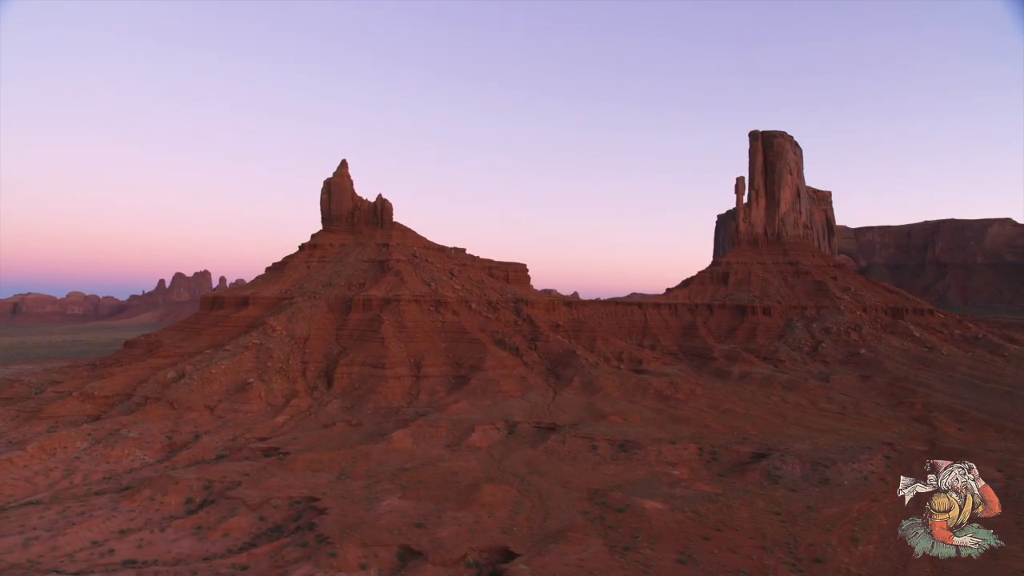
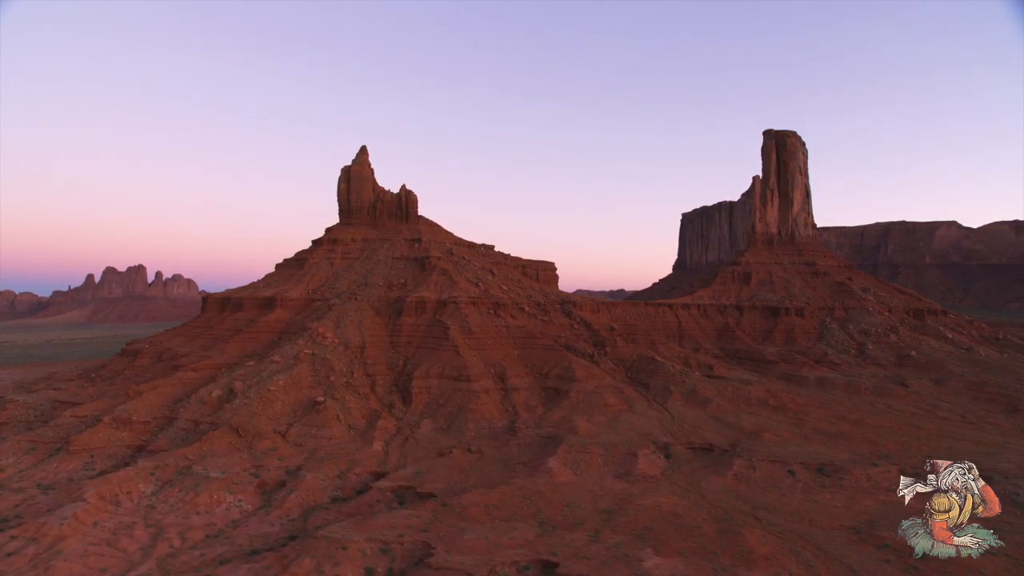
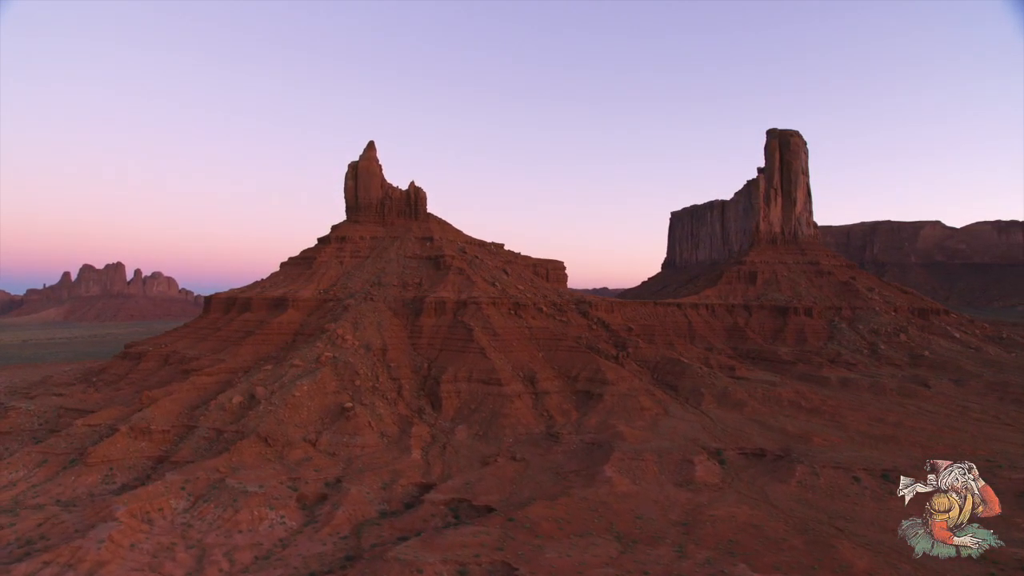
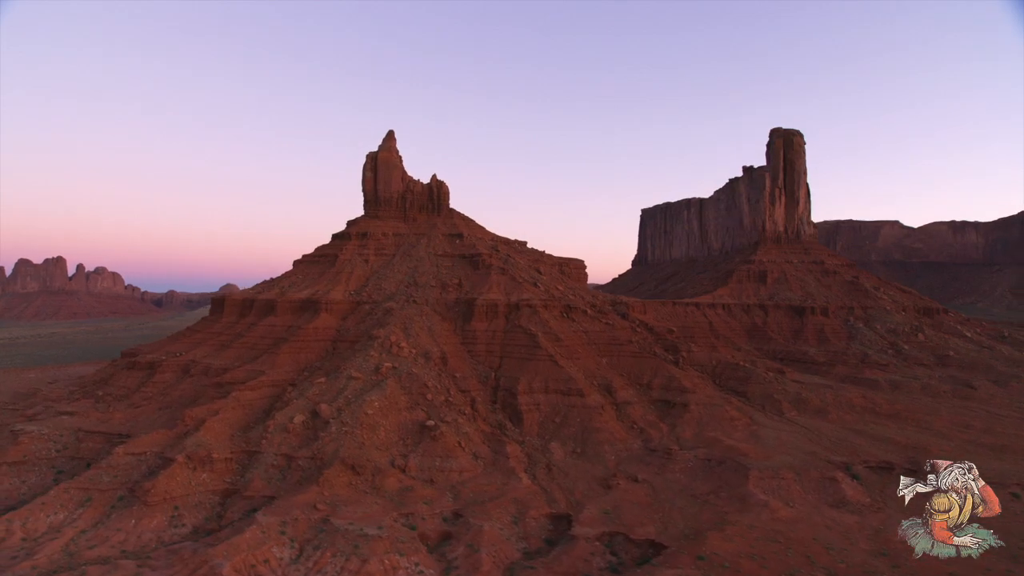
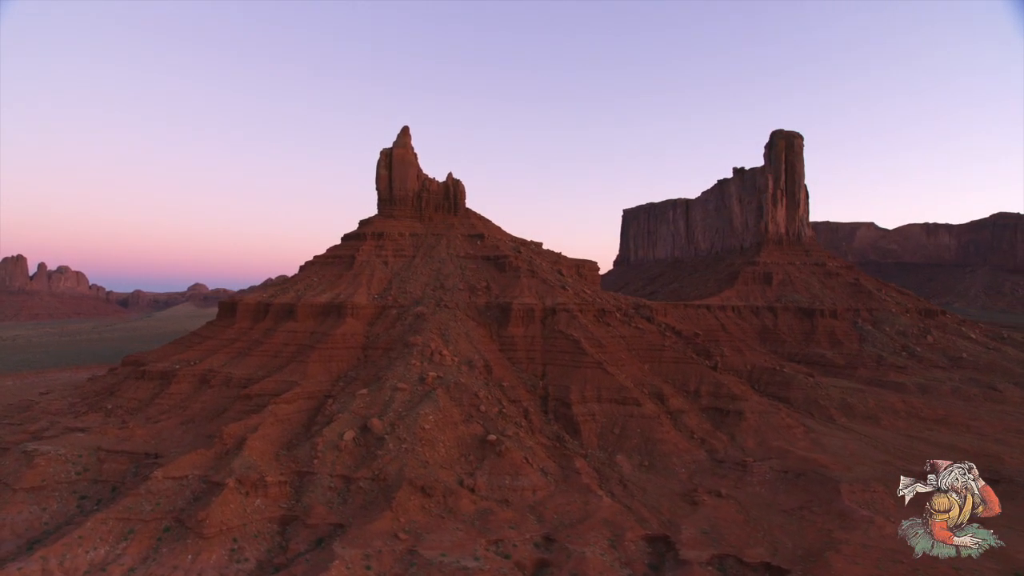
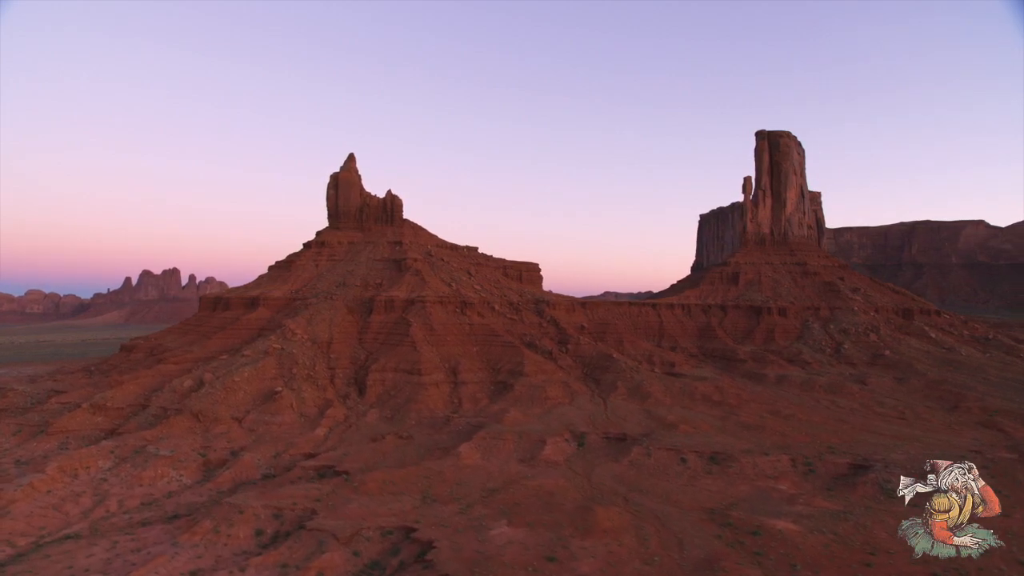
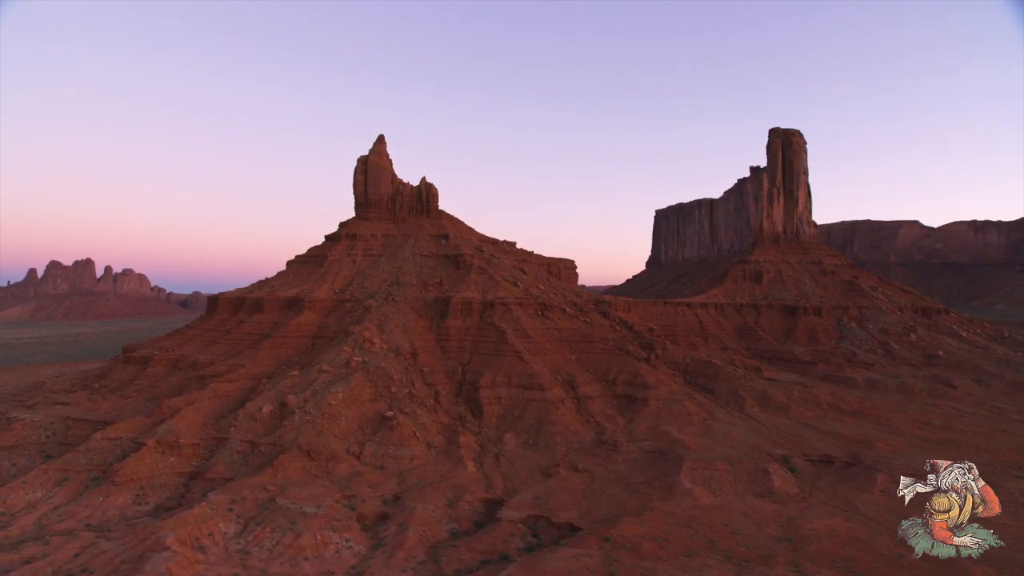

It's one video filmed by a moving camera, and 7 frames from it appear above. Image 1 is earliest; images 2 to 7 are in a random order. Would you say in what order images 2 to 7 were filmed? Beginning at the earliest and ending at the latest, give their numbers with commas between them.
6, 2, 3, 7, 4, 5
